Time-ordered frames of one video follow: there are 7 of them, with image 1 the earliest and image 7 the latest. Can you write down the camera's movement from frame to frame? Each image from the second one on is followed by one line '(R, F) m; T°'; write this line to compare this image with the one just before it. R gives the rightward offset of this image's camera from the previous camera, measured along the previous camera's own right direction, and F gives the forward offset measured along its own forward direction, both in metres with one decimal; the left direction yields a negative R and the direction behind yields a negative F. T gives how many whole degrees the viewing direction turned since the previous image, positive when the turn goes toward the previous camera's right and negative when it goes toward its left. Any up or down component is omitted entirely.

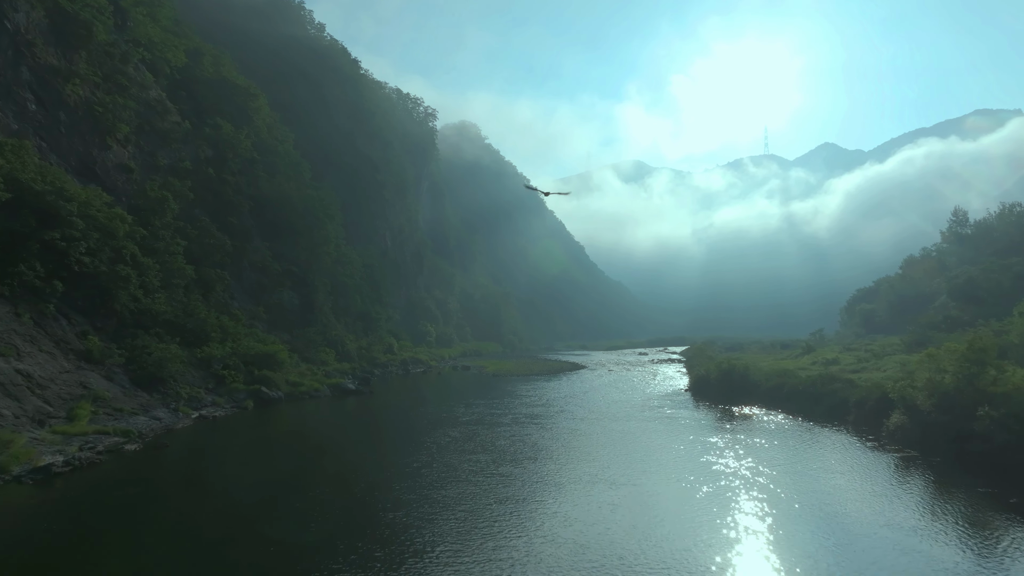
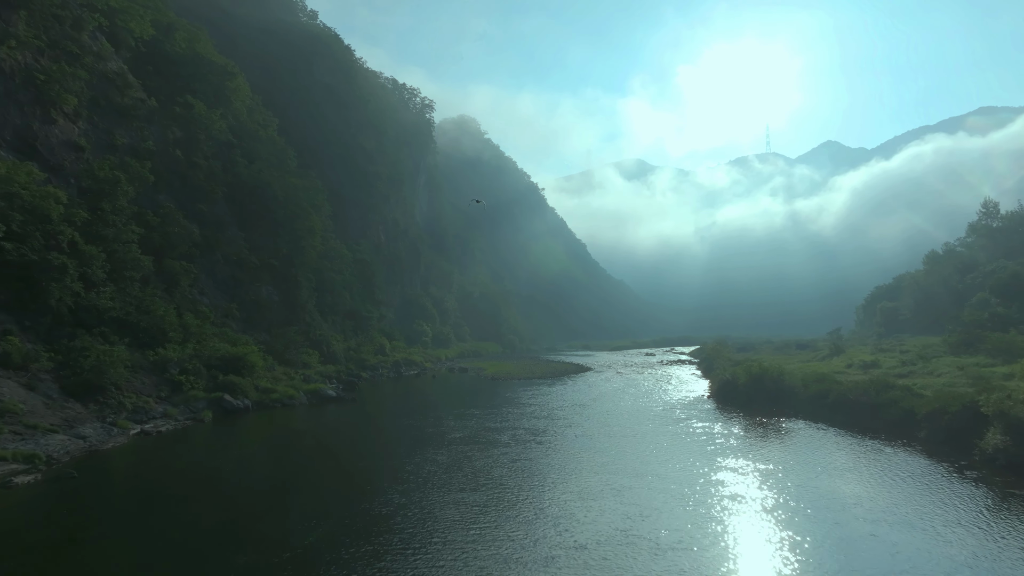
(0.0, +4.4) m; 0°
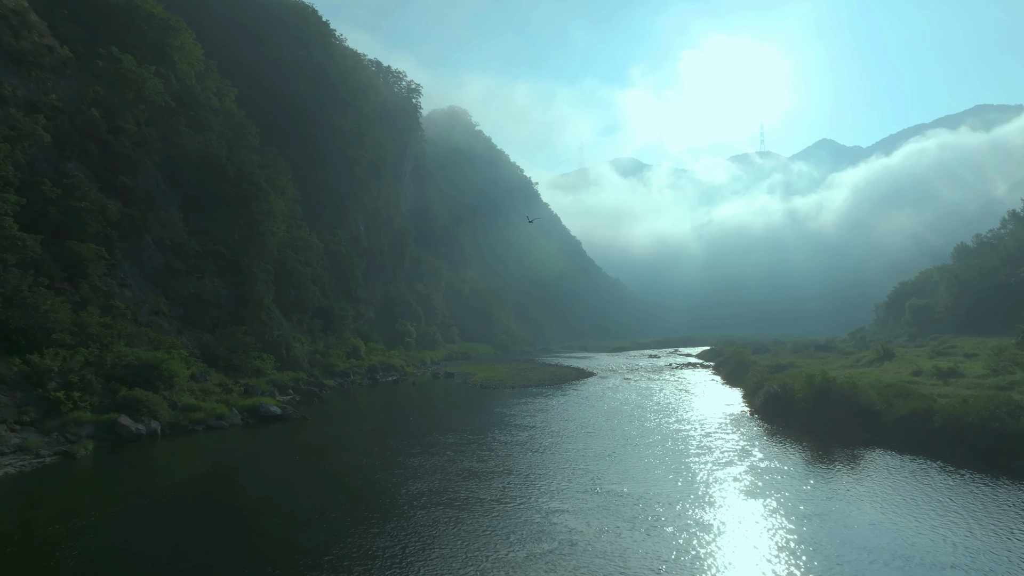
(0.0, +7.2) m; +1°
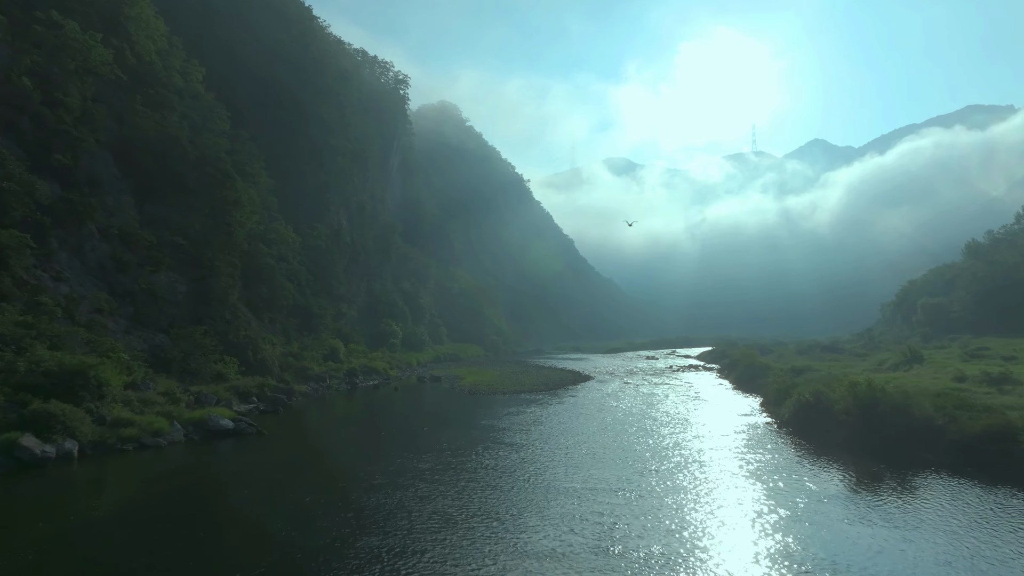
(0.0, +3.8) m; +1°
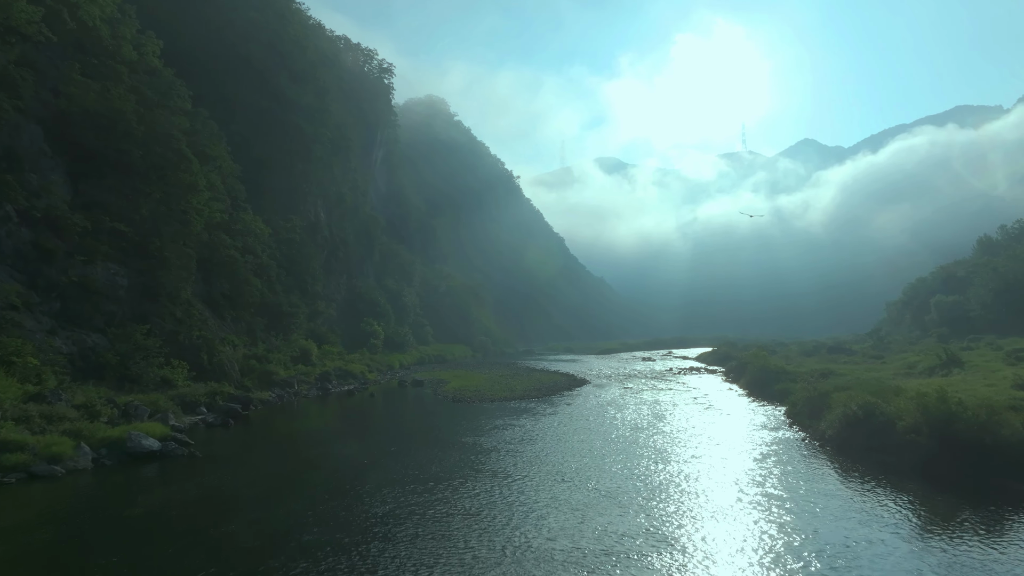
(0.0, +4.2) m; +1°
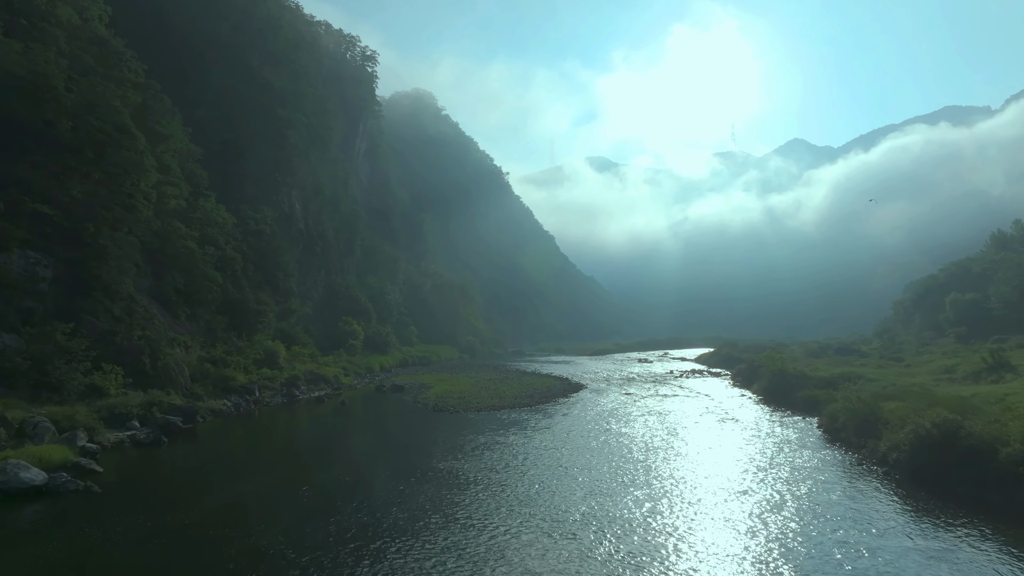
(0.0, +4.1) m; +1°
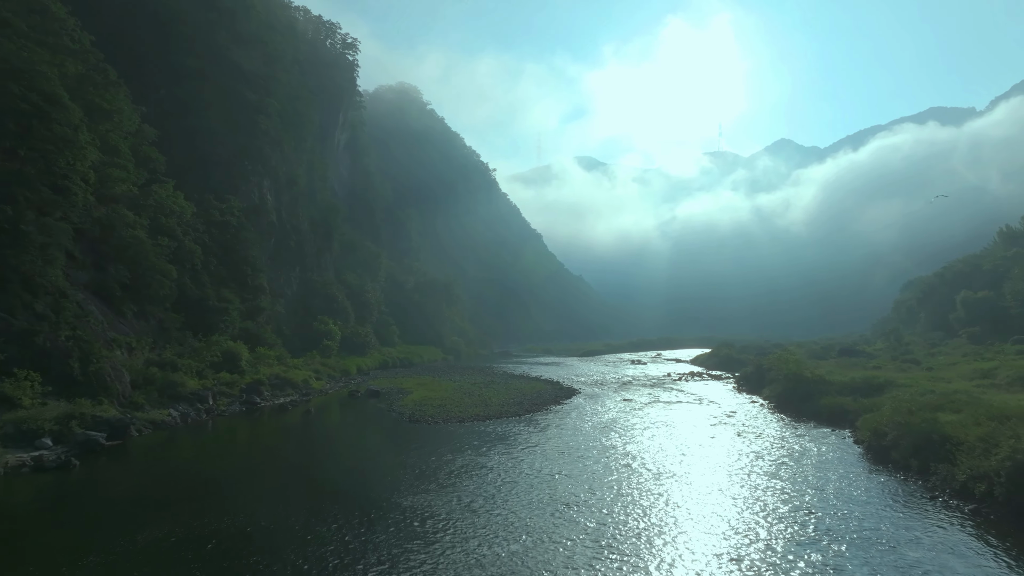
(0.0, +3.6) m; +1°
